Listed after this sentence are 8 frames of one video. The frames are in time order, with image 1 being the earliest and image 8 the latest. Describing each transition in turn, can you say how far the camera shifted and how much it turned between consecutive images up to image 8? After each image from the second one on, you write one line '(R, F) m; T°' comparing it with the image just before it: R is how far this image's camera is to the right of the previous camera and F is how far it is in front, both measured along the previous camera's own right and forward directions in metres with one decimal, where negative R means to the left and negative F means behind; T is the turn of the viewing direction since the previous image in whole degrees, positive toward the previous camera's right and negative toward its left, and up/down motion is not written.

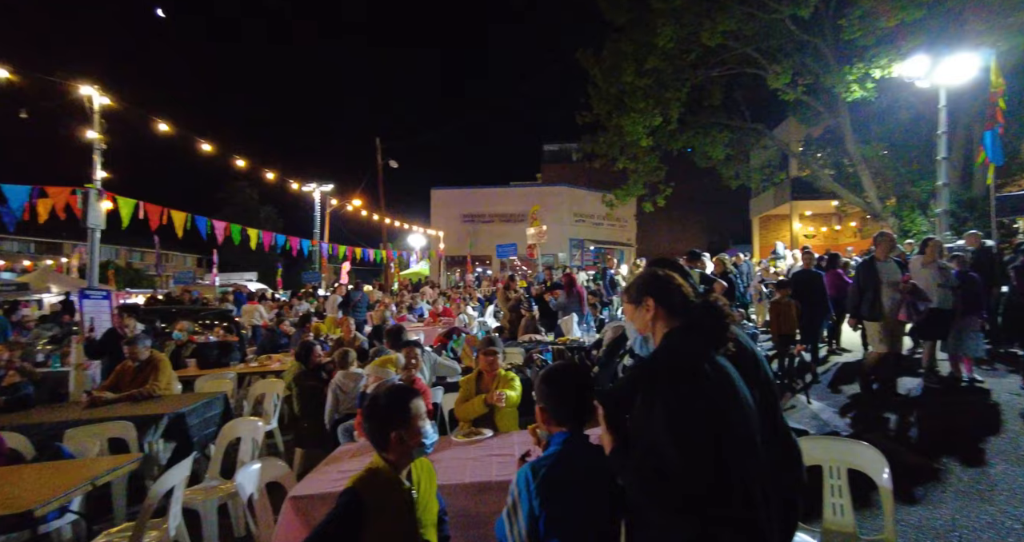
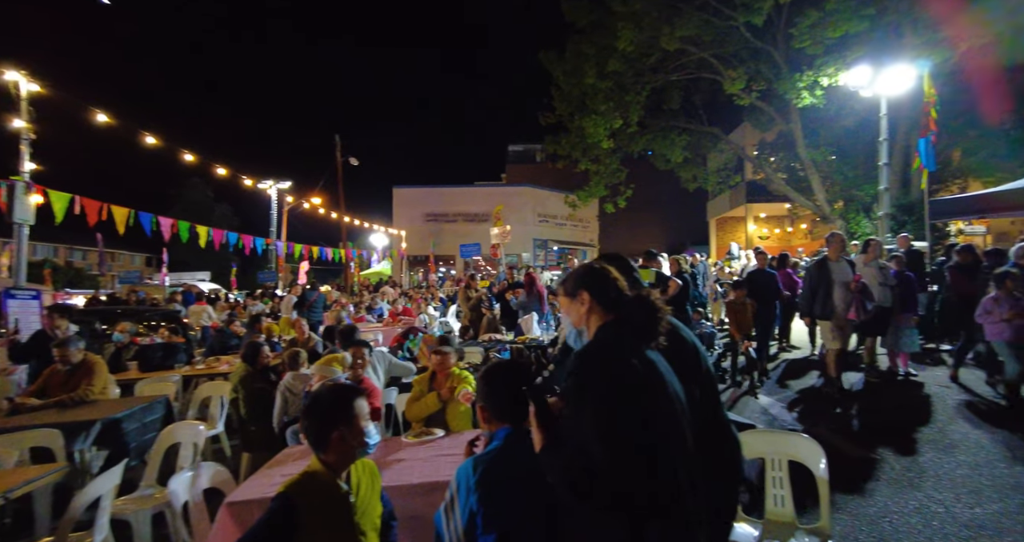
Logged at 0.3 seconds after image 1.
(+0.3, 0.0) m; +3°
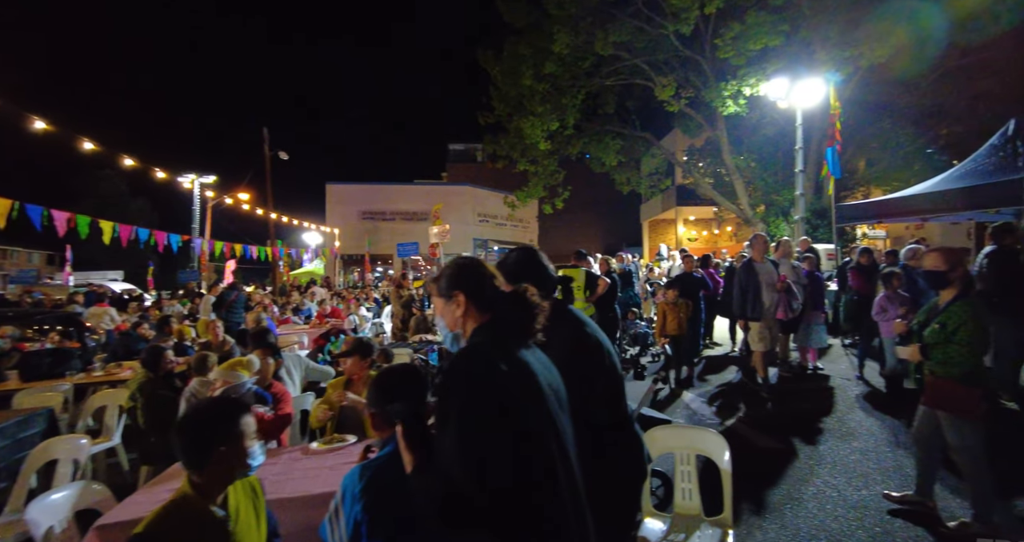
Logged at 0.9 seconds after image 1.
(+0.6, +0.1) m; +6°
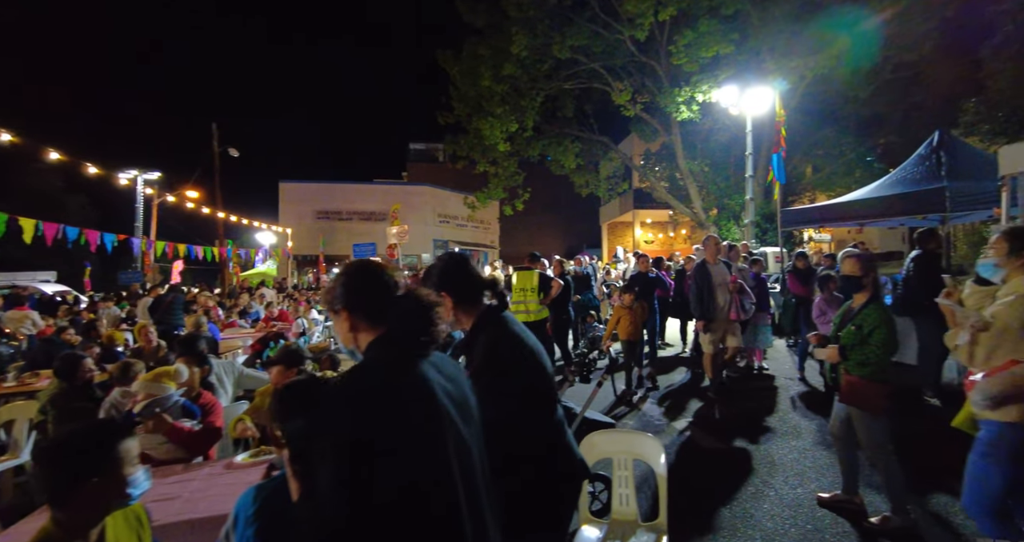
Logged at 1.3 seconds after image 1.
(+0.4, +0.1) m; +4°
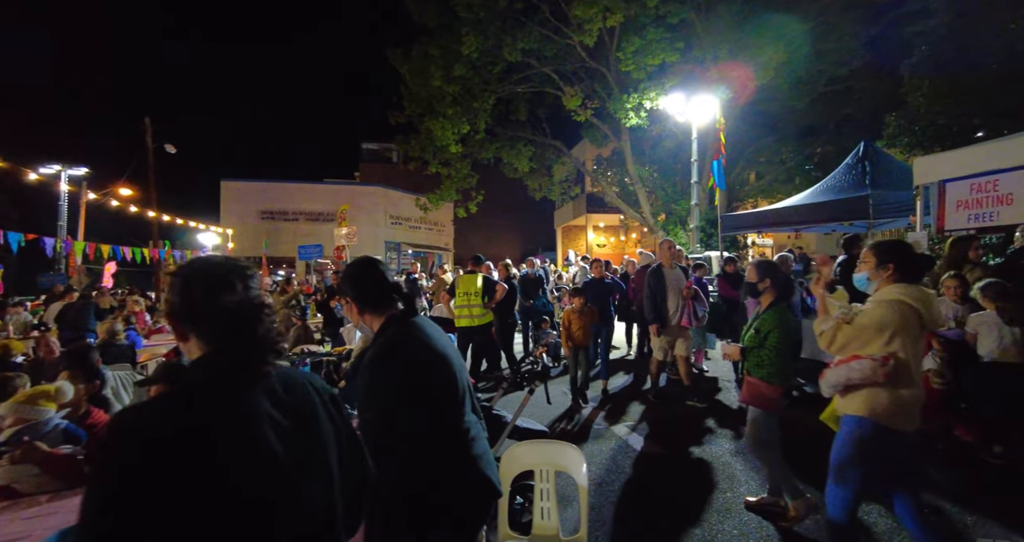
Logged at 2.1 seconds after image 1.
(+0.5, +0.1) m; +4°
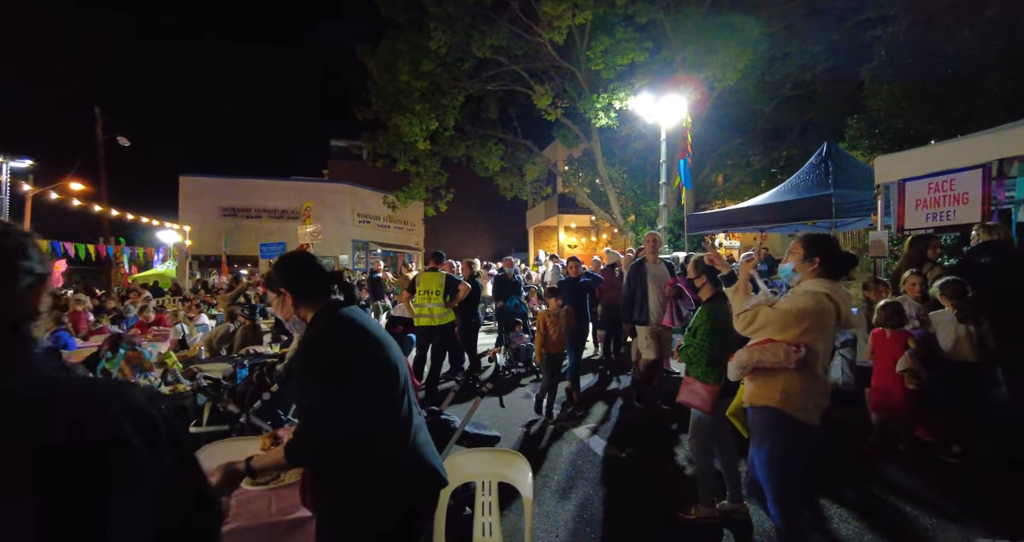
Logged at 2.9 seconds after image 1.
(+0.3, +0.2) m; +3°
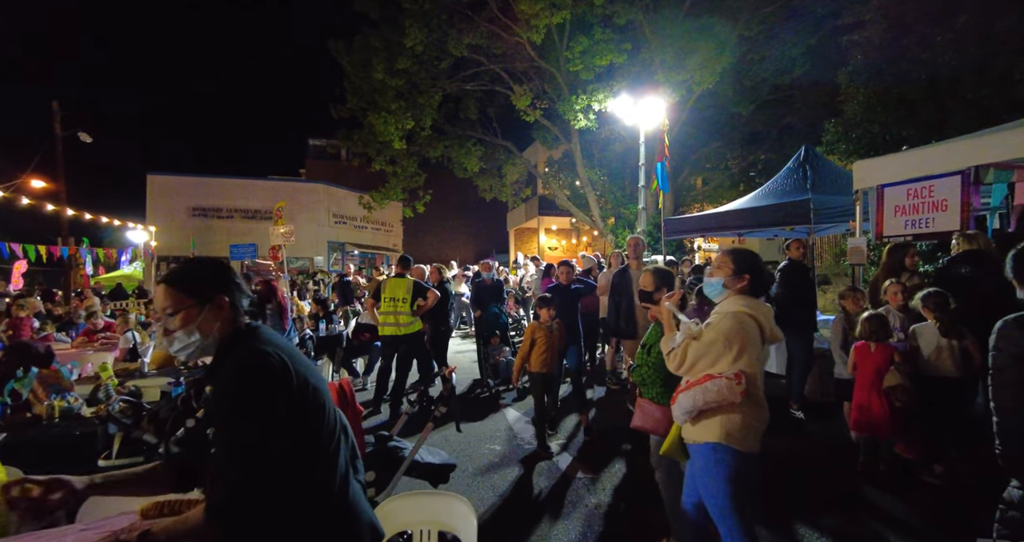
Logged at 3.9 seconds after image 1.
(+0.1, +0.2) m; +2°
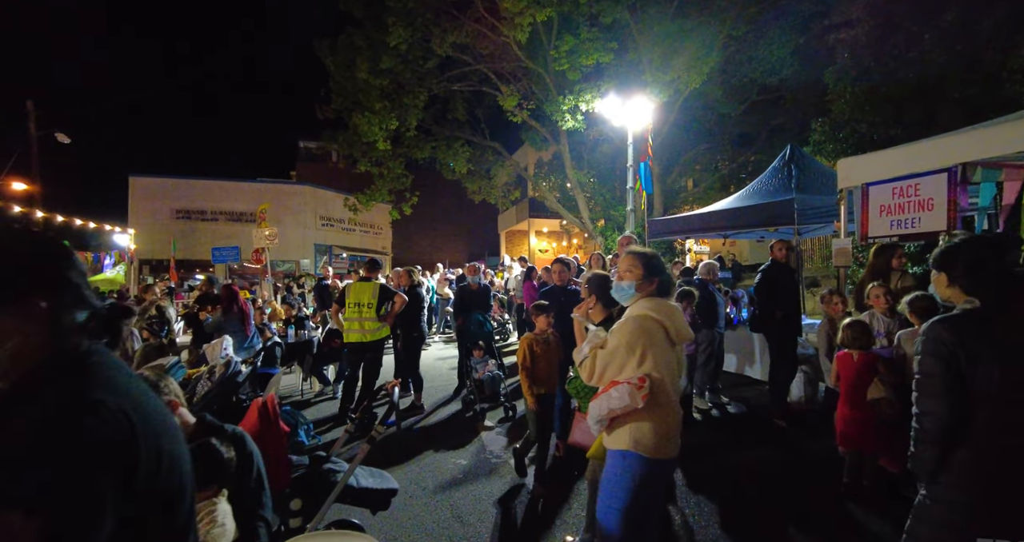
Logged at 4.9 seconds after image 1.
(+0.2, +0.2) m; 0°
